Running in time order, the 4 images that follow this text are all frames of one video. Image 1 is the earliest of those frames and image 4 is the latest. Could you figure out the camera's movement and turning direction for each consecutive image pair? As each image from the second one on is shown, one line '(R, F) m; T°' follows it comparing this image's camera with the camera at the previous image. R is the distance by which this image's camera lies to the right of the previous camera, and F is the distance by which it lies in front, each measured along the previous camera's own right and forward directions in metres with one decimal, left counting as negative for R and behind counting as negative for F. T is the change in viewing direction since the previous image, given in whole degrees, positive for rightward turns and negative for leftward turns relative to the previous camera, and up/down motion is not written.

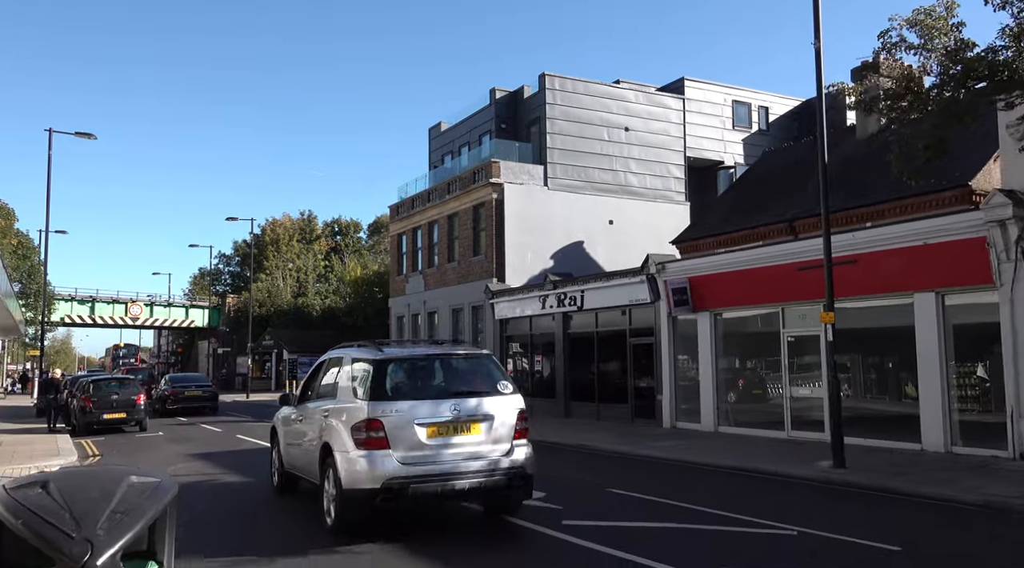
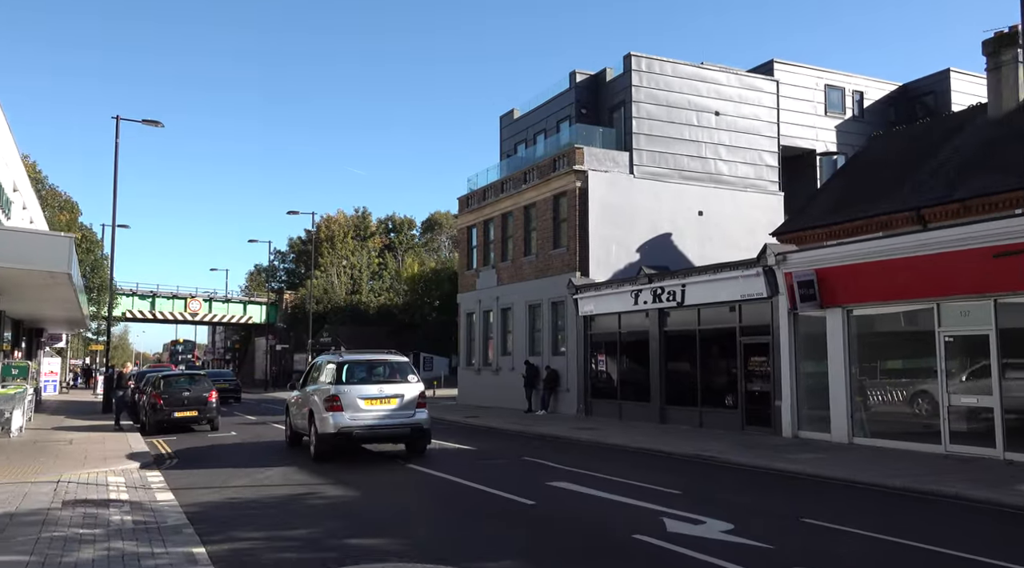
(-1.2, +1.7) m; -3°
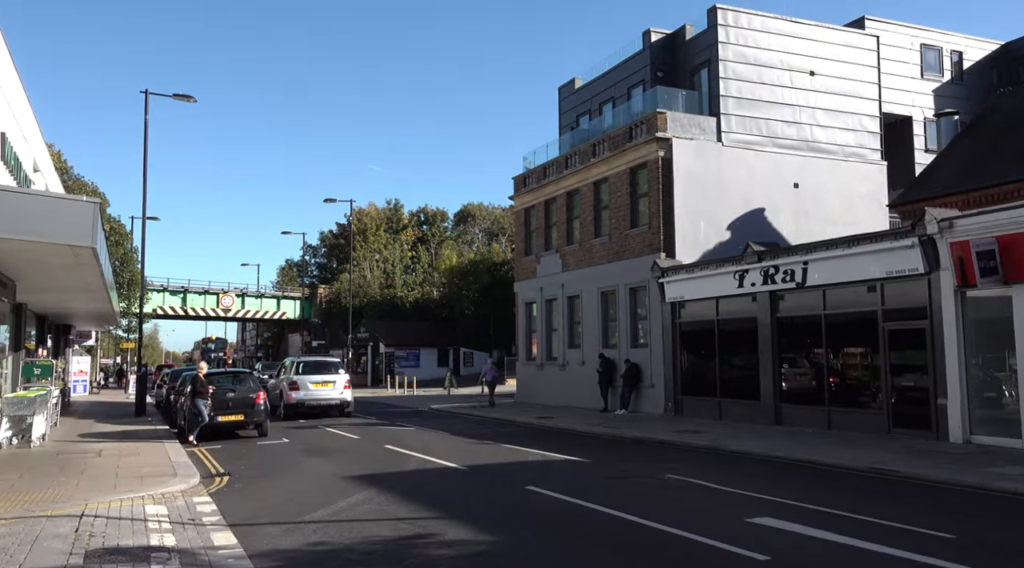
(-1.4, +3.0) m; -2°
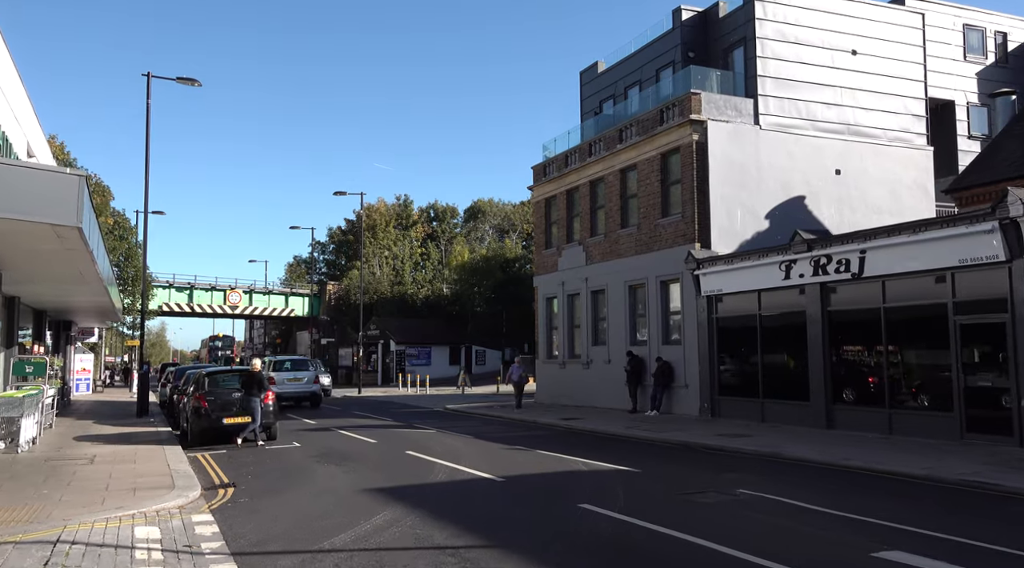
(-0.4, +1.5) m; 0°
